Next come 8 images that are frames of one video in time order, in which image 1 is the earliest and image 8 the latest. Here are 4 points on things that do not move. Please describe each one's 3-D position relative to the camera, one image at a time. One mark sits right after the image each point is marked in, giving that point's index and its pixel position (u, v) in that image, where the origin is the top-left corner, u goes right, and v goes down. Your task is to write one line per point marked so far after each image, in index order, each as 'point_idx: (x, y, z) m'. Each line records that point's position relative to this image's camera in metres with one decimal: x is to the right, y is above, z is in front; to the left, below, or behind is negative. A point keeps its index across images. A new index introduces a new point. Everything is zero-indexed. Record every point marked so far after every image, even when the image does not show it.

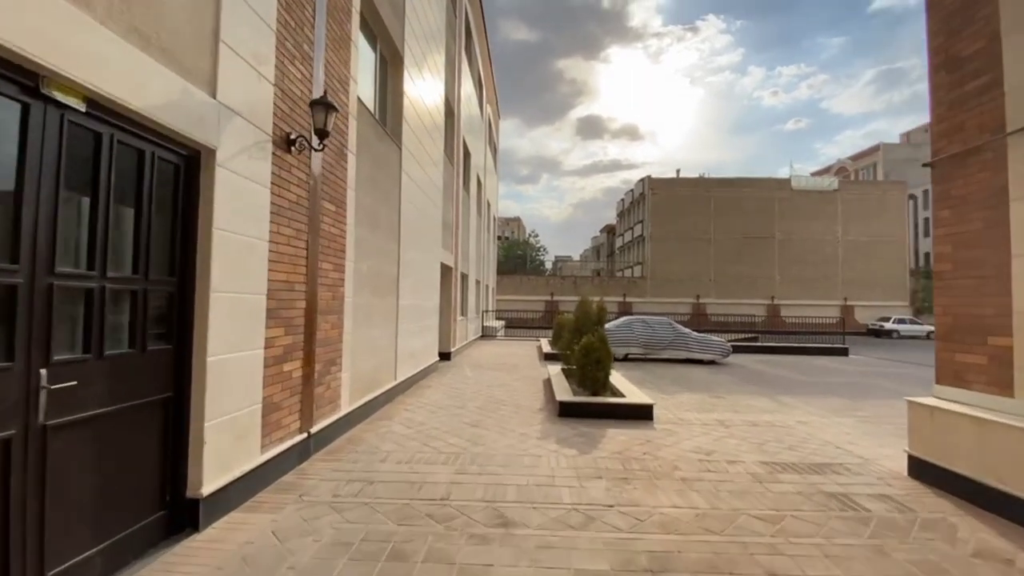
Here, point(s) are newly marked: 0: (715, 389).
0: (+4.0, -2.0, +9.5) m
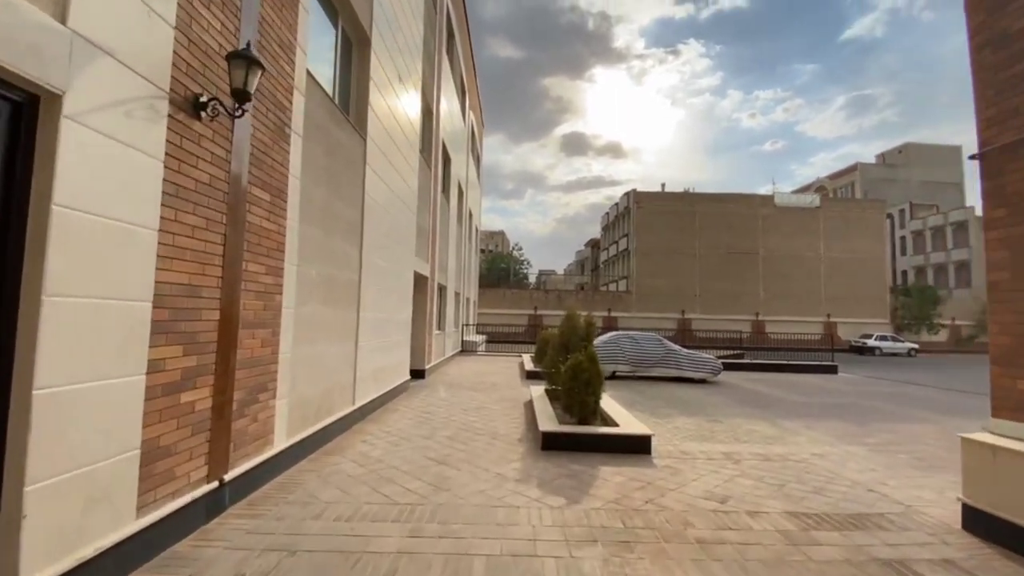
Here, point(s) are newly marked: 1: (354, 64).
0: (+3.6, -2.3, +8.8) m
1: (-2.1, +2.9, +6.2) m
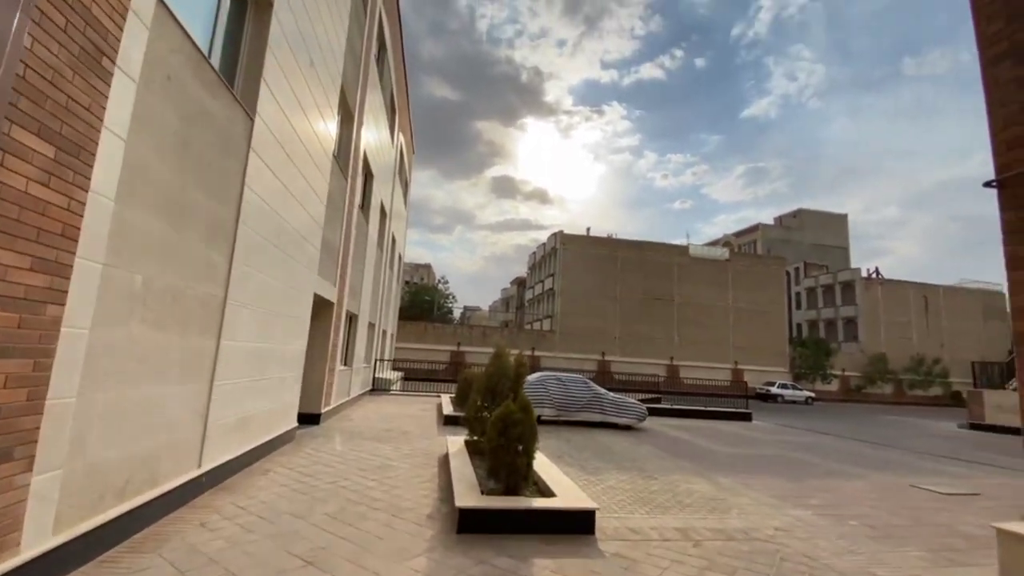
0: (+2.2, -3.0, +8.0) m
1: (-2.8, +2.7, +5.0) m
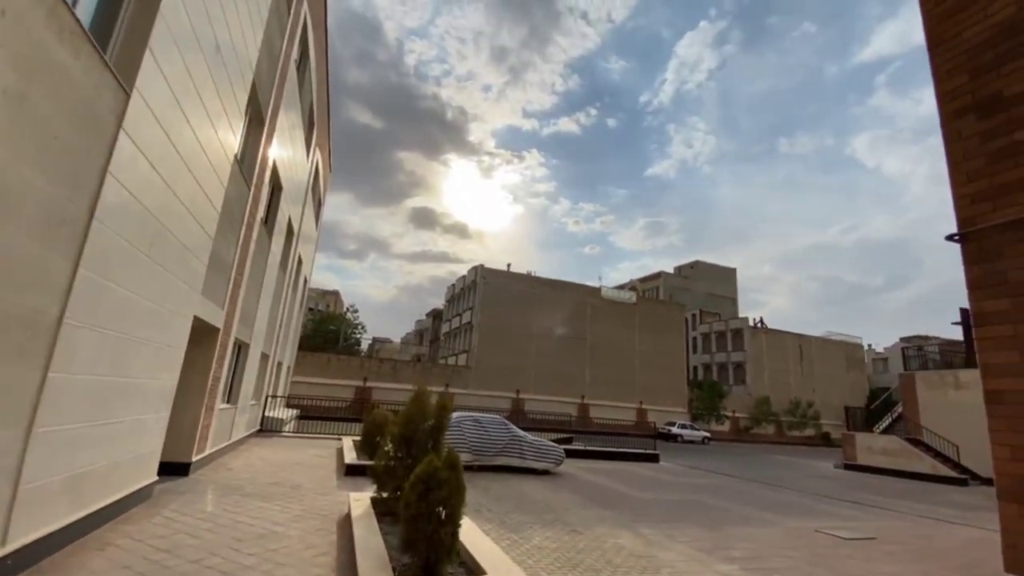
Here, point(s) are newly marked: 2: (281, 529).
0: (+0.8, -3.6, +7.4) m
1: (-3.3, +2.6, +4.1) m
2: (-2.4, -2.5, +4.9) m
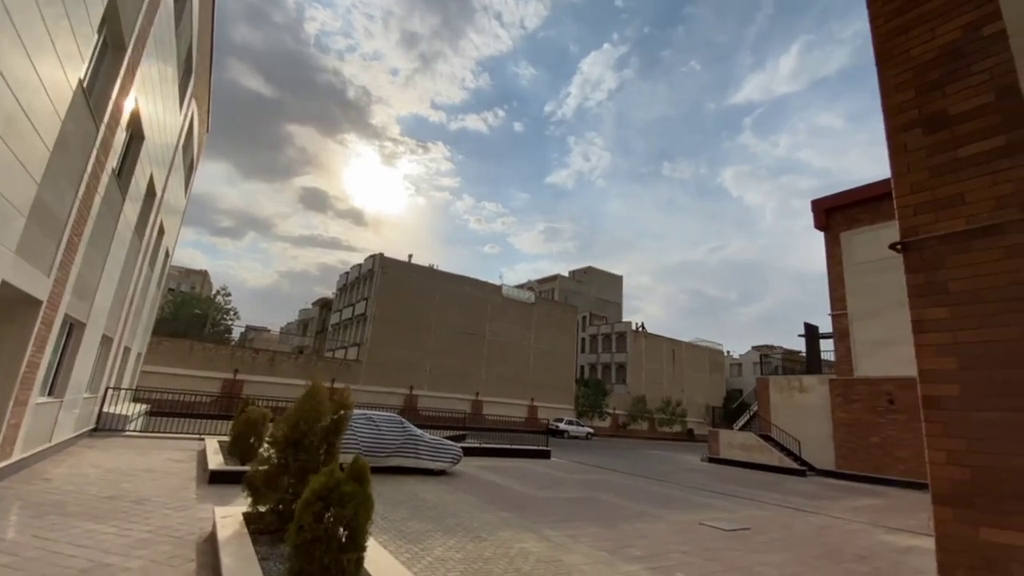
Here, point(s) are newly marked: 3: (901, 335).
0: (-0.7, -3.5, +7.0) m
1: (-3.5, +2.9, +2.8) m
2: (-3.2, -2.2, +3.8) m
3: (+15.5, -1.9, +18.8) m
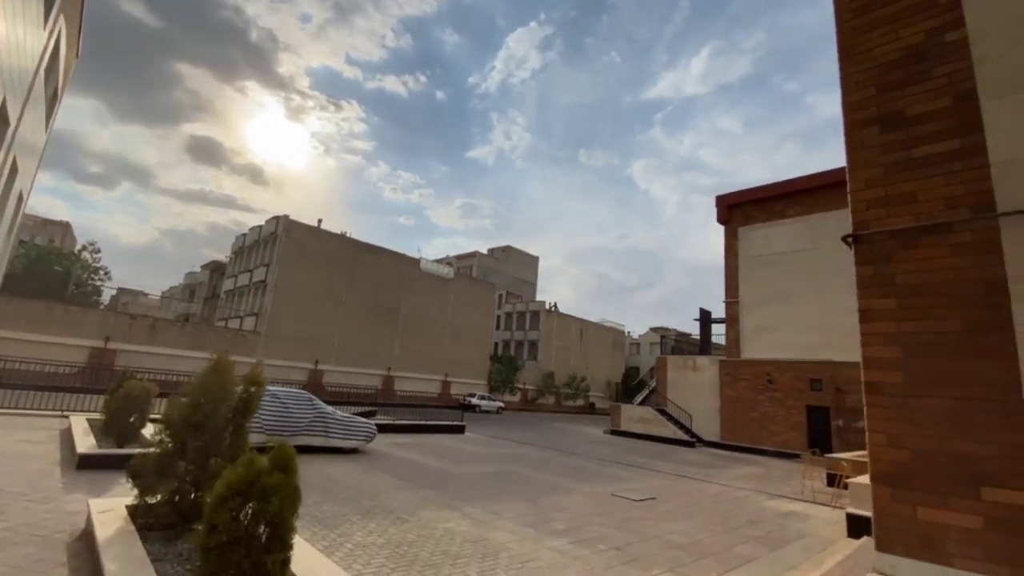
0: (-1.8, -3.0, +6.7) m
1: (-3.5, +3.2, +1.8) m
2: (-3.6, -1.8, +3.0) m
3: (+12.1, -1.6, +21.1) m
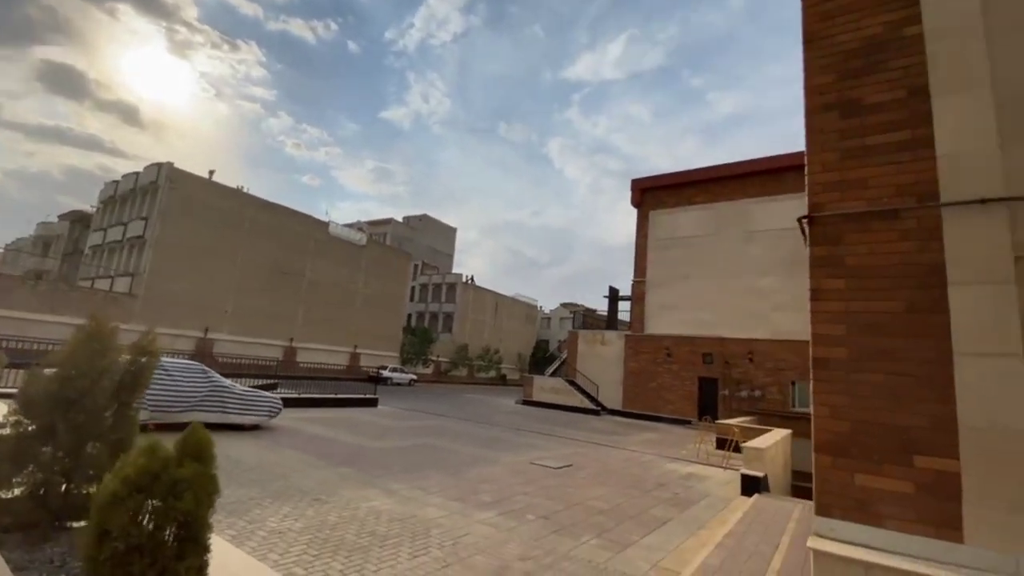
0: (-2.8, -2.5, +6.2) m
1: (-3.3, +3.5, +0.7) m
2: (-3.9, -1.5, +2.2) m
3: (+8.3, -0.6, +22.8) m
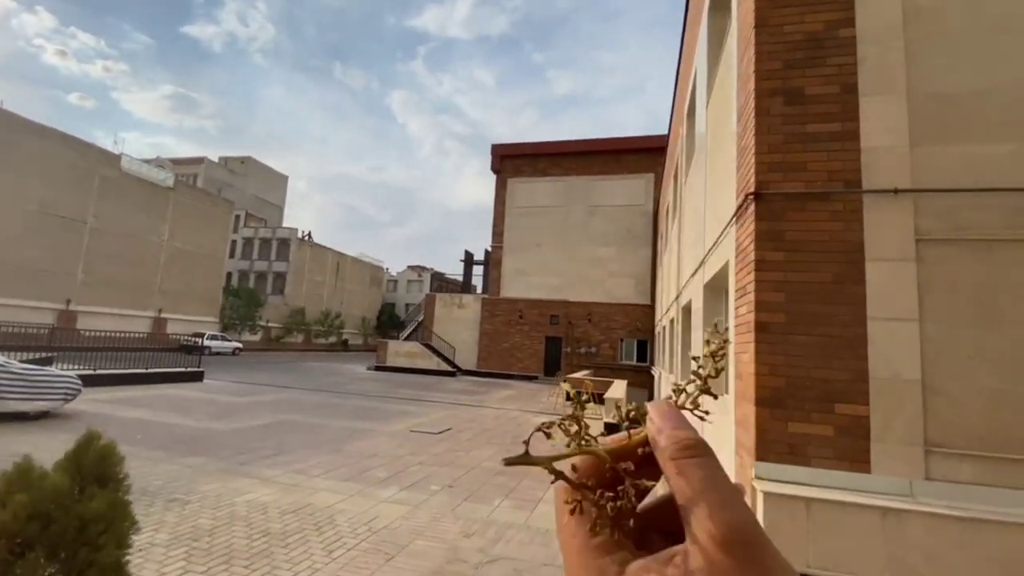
0: (-3.9, -2.0, +4.9) m
1: (-2.3, +3.6, -0.8) m
2: (-3.6, -1.3, +0.7) m
3: (+1.2, +1.1, +24.1) m
